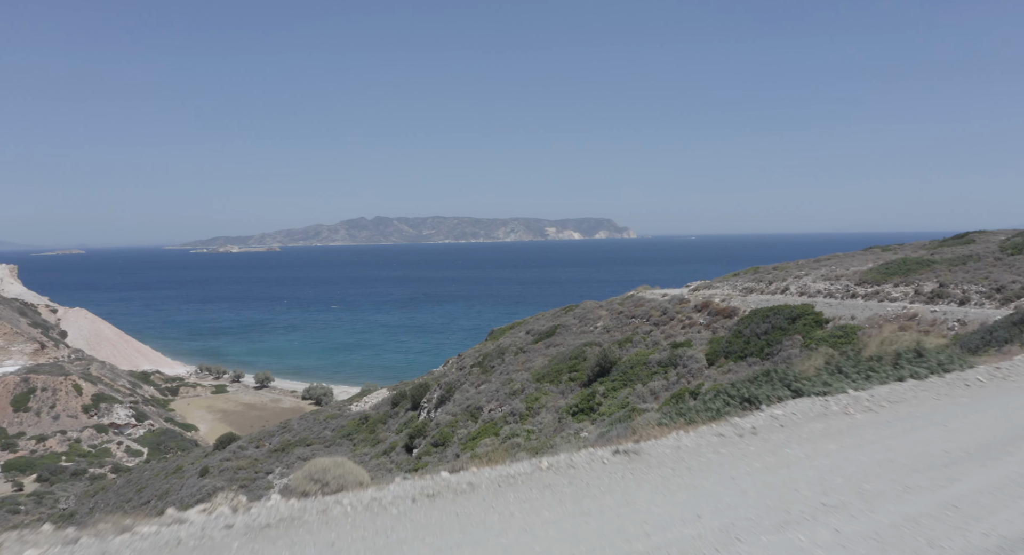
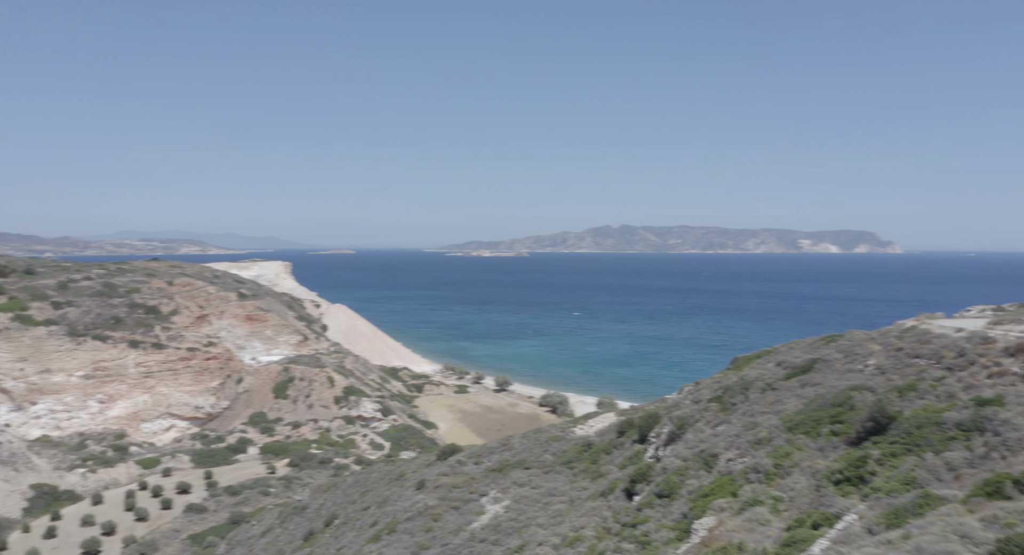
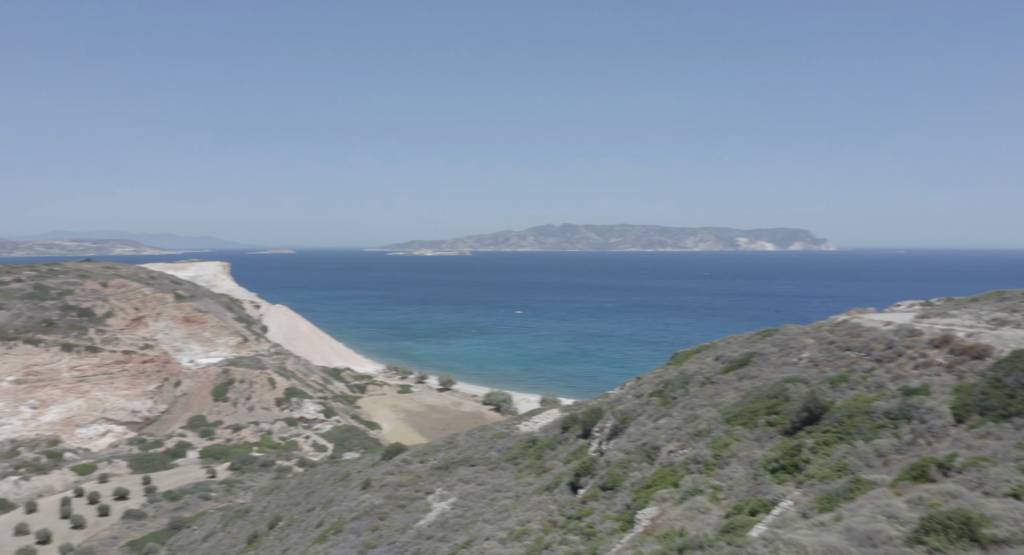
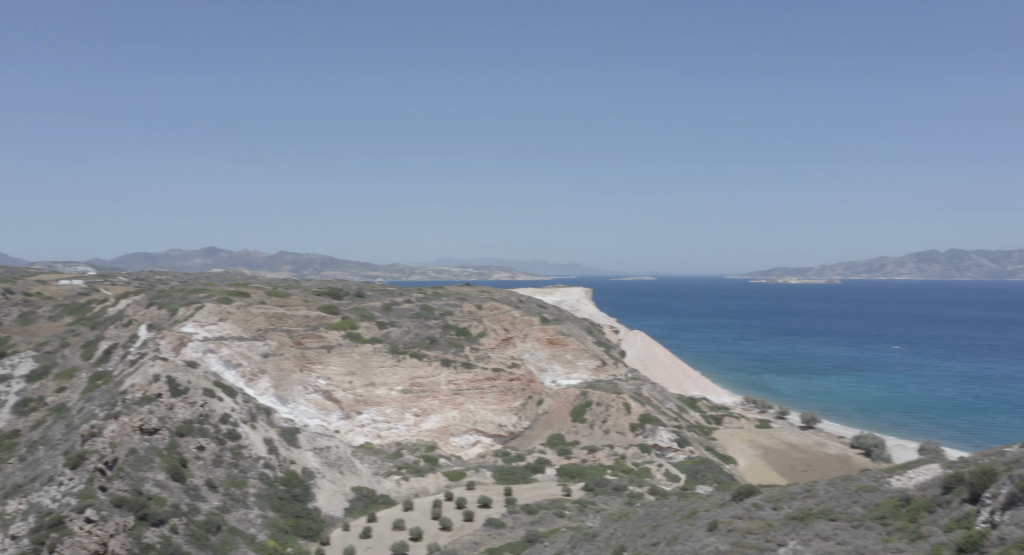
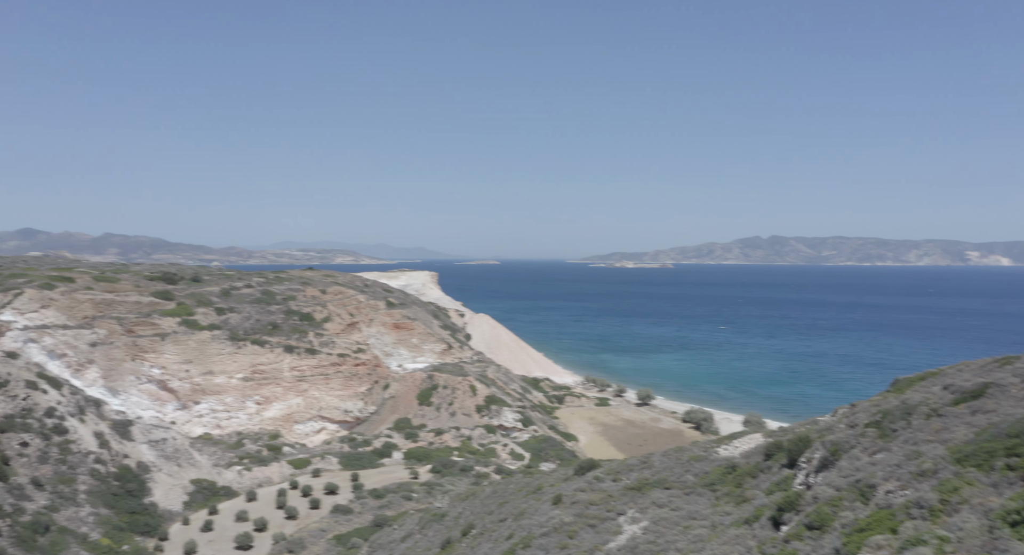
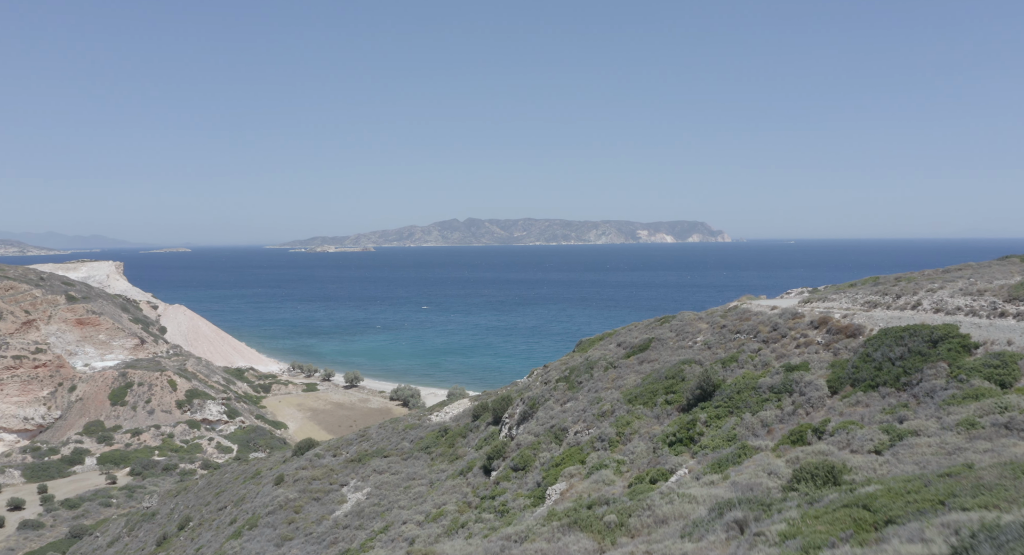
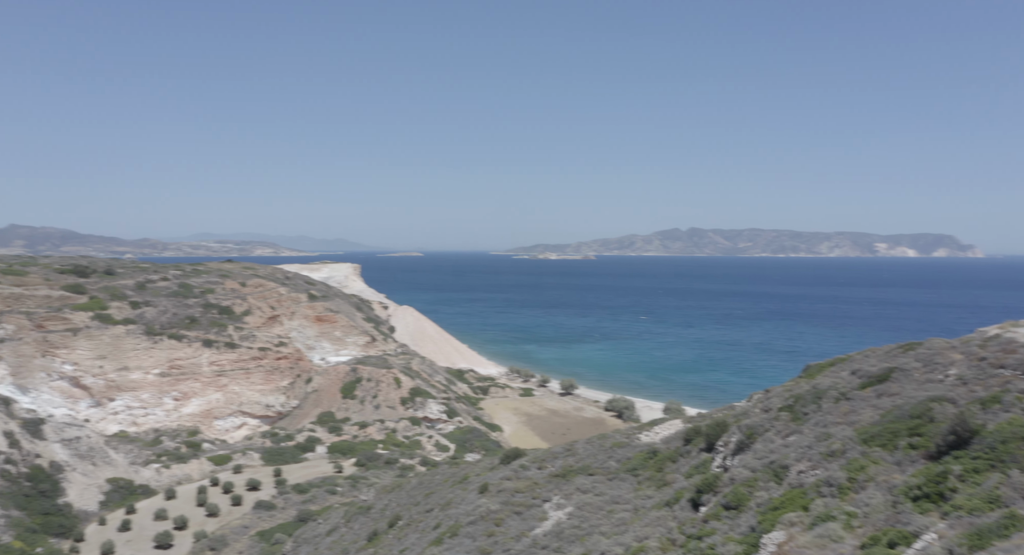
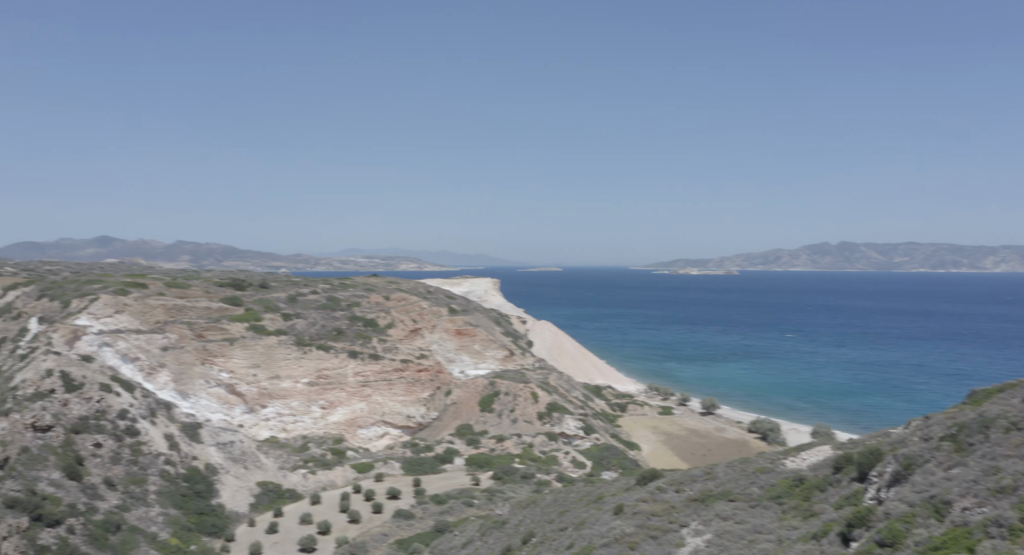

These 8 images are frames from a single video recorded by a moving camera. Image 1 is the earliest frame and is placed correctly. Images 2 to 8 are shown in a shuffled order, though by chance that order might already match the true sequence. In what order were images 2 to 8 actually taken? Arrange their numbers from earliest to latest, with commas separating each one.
6, 3, 2, 7, 5, 8, 4
